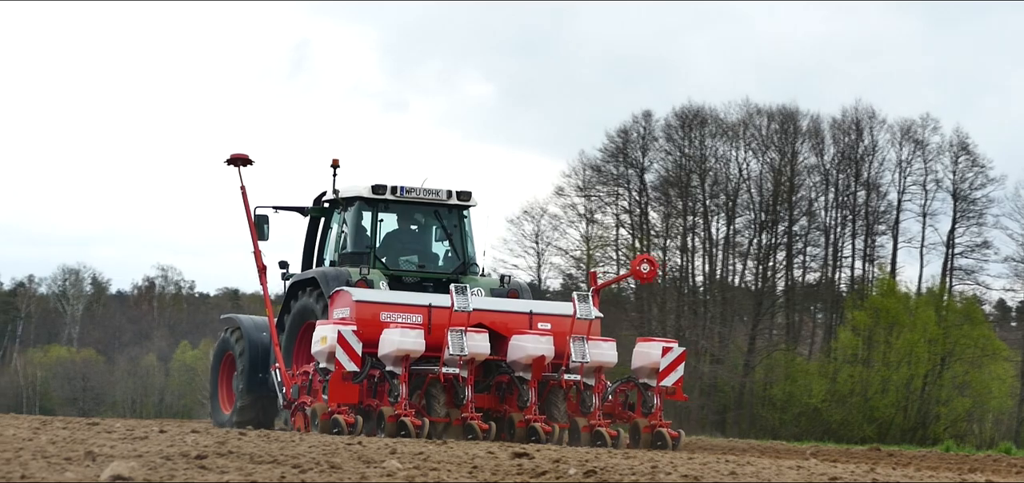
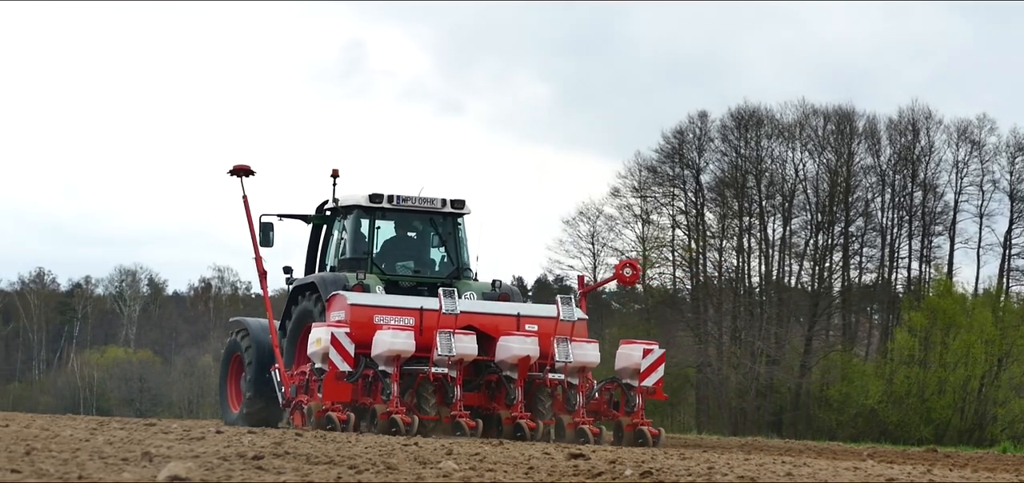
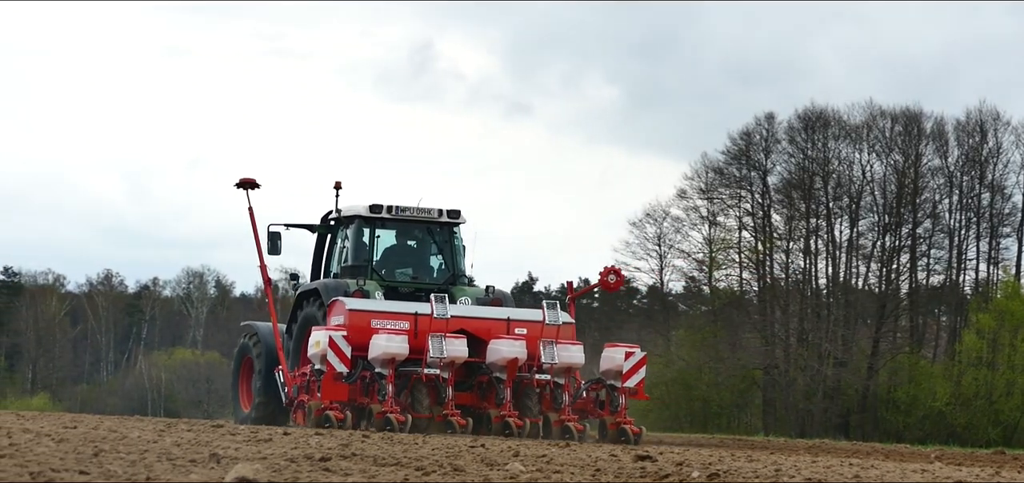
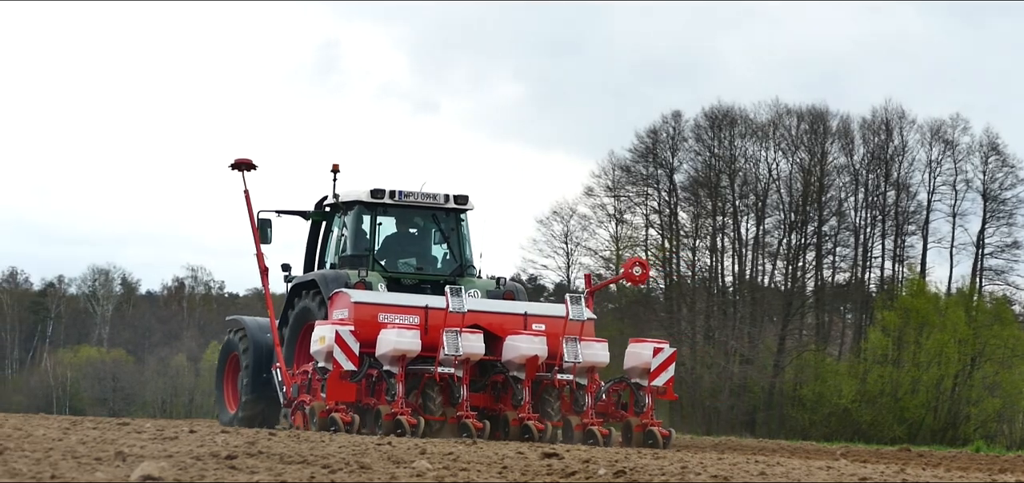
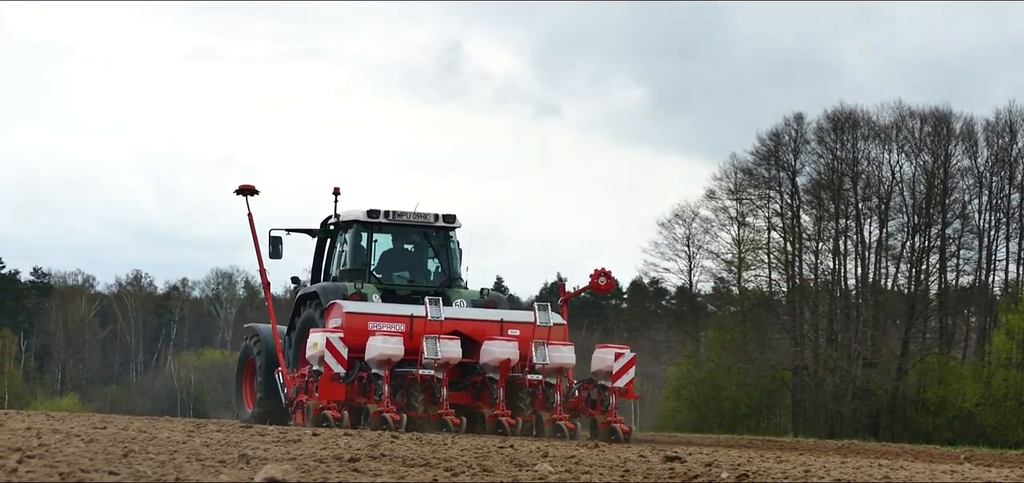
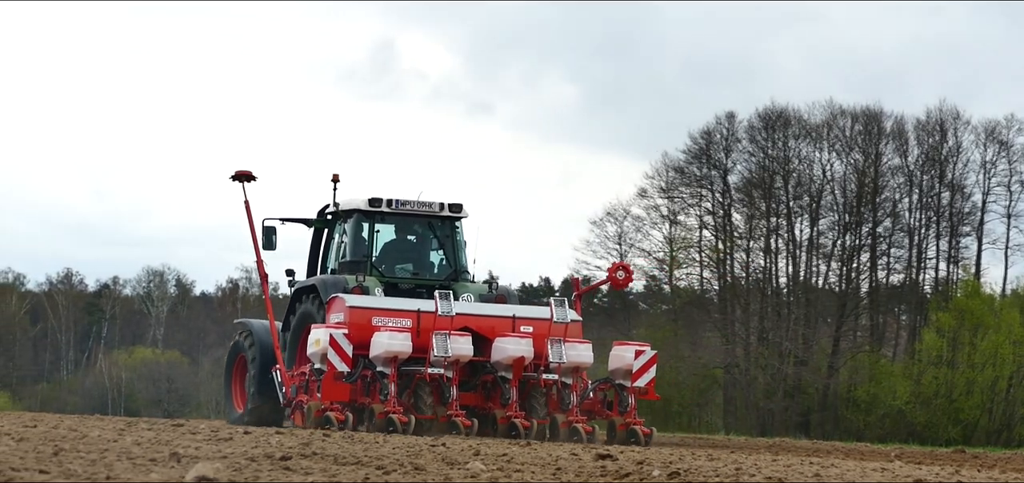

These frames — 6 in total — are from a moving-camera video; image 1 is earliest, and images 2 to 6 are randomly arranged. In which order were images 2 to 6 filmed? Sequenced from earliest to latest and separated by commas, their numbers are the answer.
4, 2, 6, 3, 5
